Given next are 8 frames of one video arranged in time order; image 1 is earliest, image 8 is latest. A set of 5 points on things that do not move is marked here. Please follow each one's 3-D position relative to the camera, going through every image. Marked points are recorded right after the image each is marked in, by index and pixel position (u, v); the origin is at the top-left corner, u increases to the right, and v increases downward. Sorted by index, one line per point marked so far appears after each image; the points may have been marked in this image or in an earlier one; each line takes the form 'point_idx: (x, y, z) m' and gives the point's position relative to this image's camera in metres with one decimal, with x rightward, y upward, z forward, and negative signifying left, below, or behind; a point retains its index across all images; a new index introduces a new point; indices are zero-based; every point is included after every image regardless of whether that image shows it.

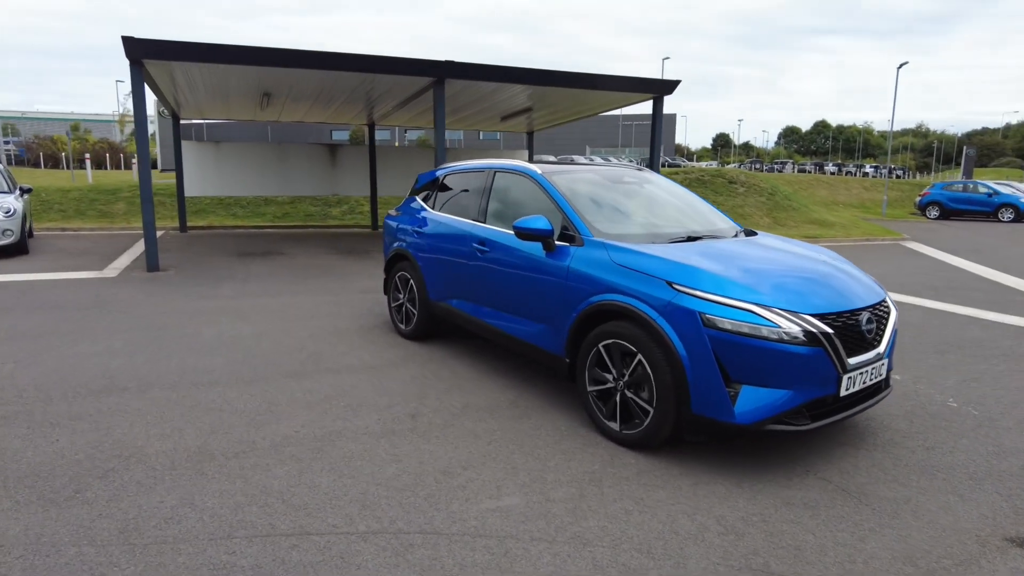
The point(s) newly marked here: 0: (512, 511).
0: (0.0, -1.2, +3.3) m
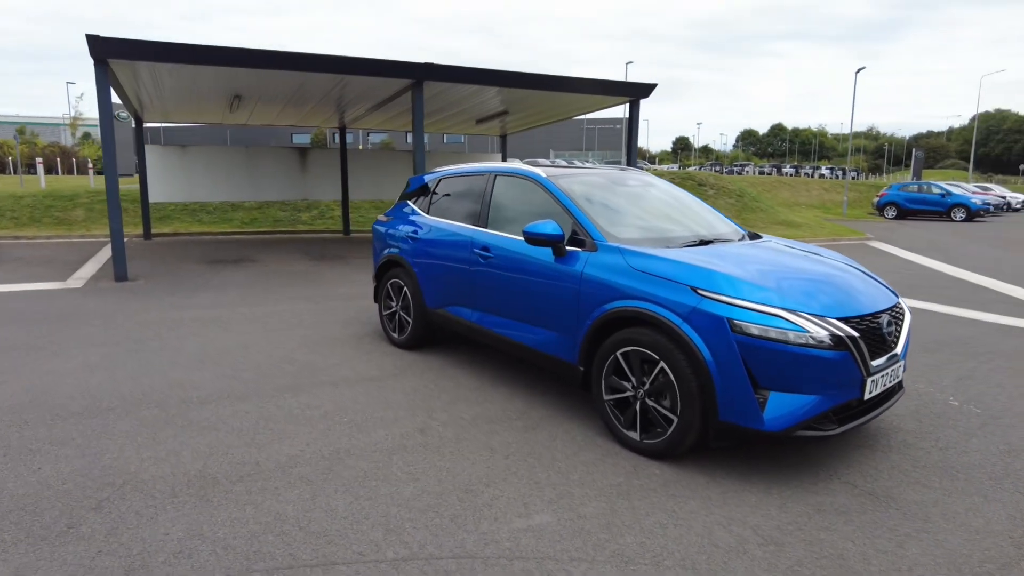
0: (+0.2, -1.2, +3.2) m
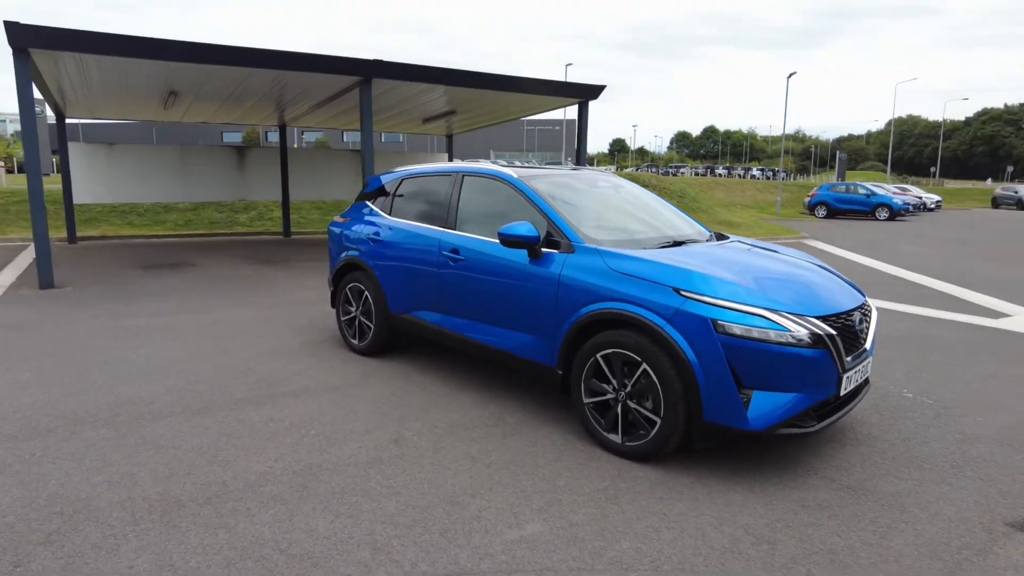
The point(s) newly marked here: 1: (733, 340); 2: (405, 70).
0: (+0.1, -1.2, +3.1) m
1: (+1.2, -0.3, +3.5) m
2: (-1.7, +3.5, +10.2) m
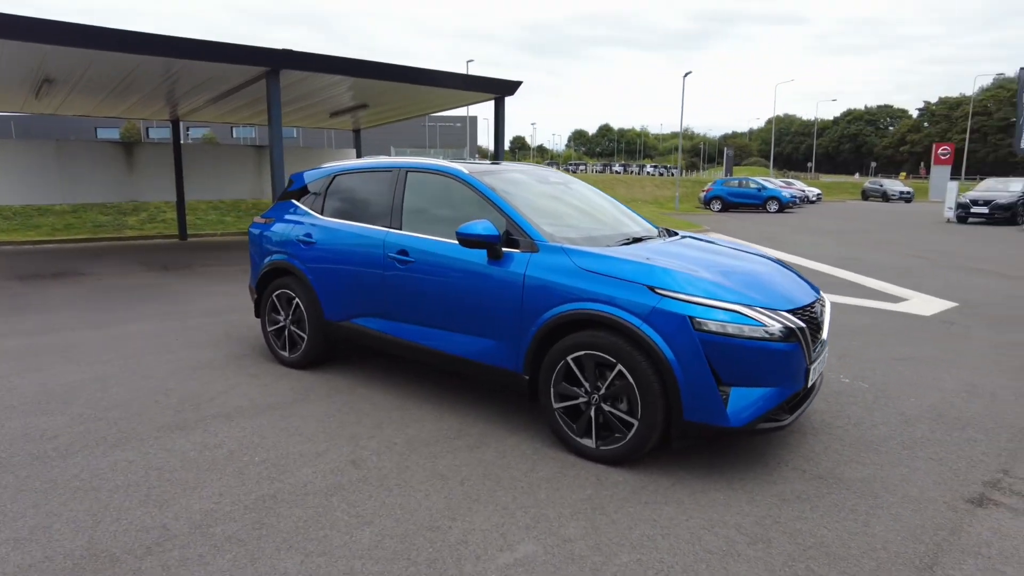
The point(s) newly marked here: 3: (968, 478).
0: (+0.1, -1.2, +2.9) m
1: (+1.1, -0.3, +3.5) m
2: (-2.9, +3.4, +9.6) m
3: (+2.7, -1.1, +3.7) m
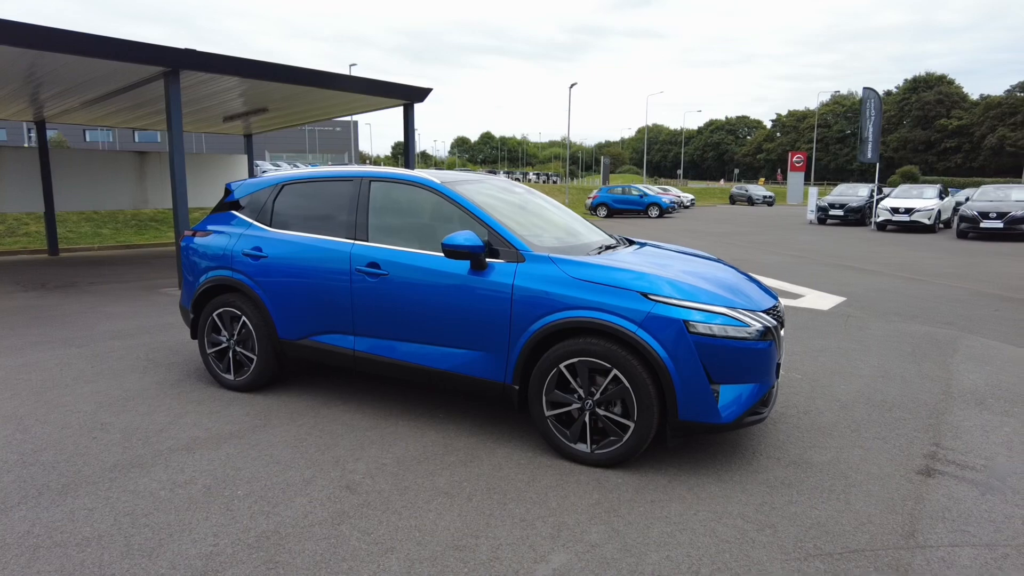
0: (+0.3, -1.3, +2.9) m
1: (+1.1, -0.3, +3.7) m
2: (-4.1, +3.2, +9.0) m
3: (+2.6, -1.1, +4.2) m
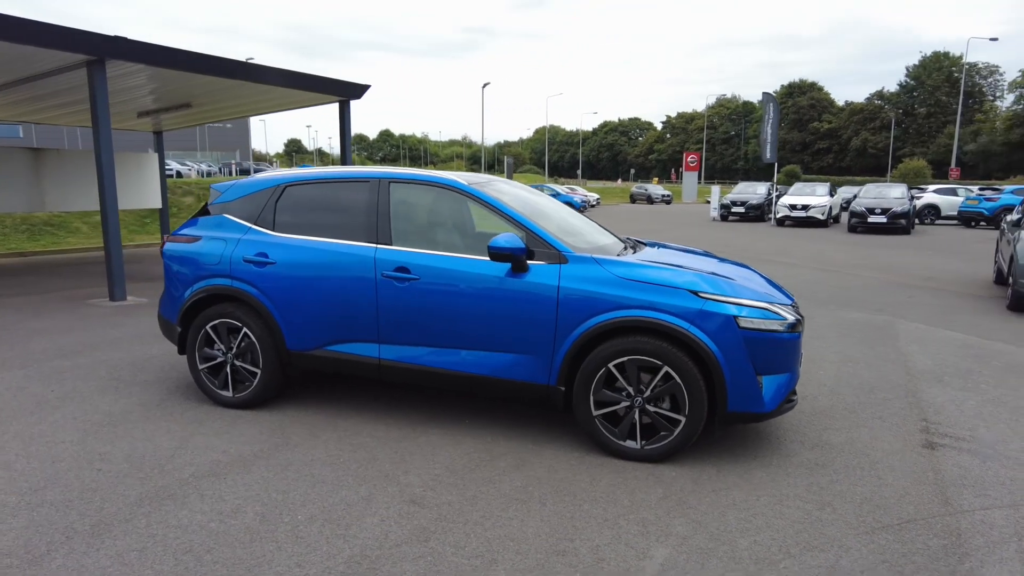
0: (+0.8, -1.3, +3.0) m
1: (+1.4, -0.3, +3.9) m
2: (-4.7, +3.0, +8.3) m
3: (+2.9, -1.0, +4.7) m
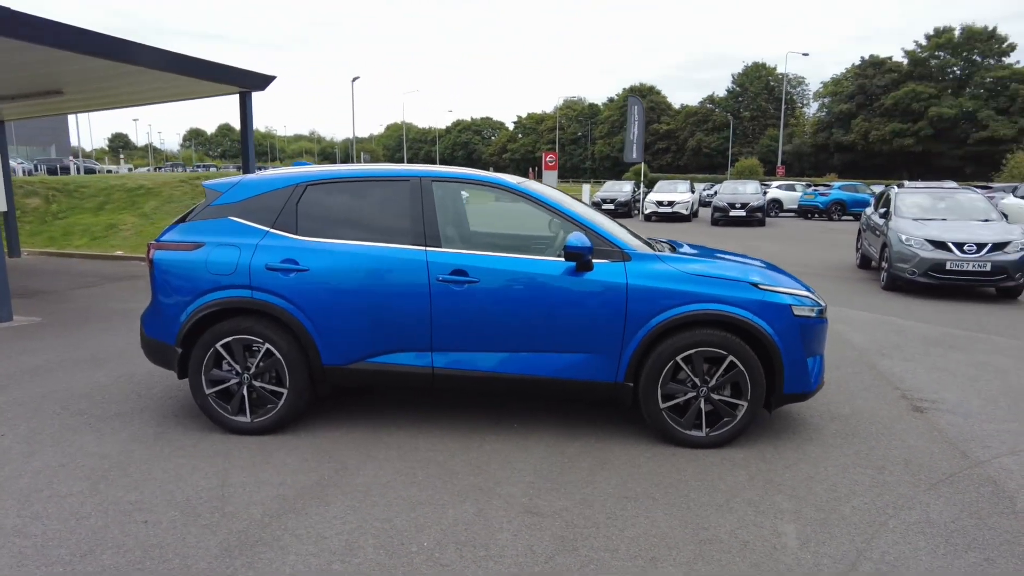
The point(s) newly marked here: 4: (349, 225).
0: (+1.5, -1.2, +3.2) m
1: (+1.9, -0.2, +4.2) m
2: (-5.2, +2.8, +7.0) m
3: (+3.1, -0.9, +5.3) m
4: (-1.1, +0.4, +4.2) m
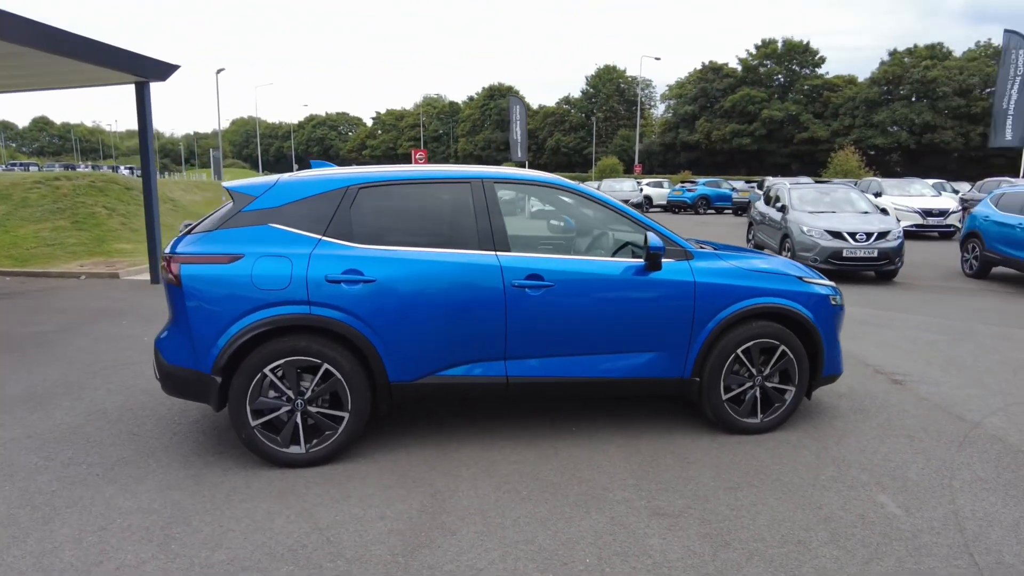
0: (+2.2, -1.2, +3.5) m
1: (+2.3, -0.1, +4.5) m
2: (-5.4, +2.6, +5.7) m
3: (+3.2, -0.8, +5.9) m
4: (-0.7, +0.3, +3.9) m
